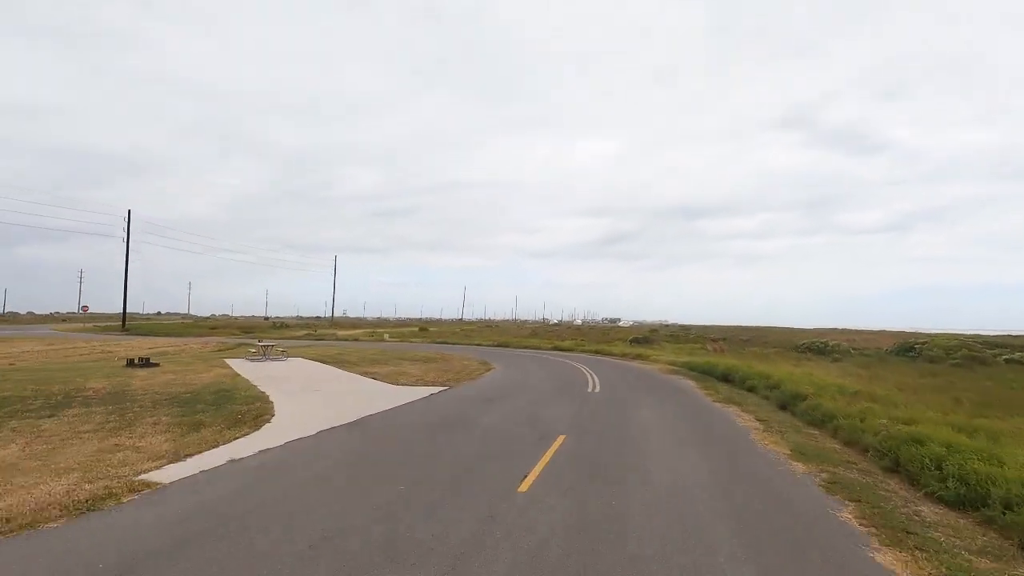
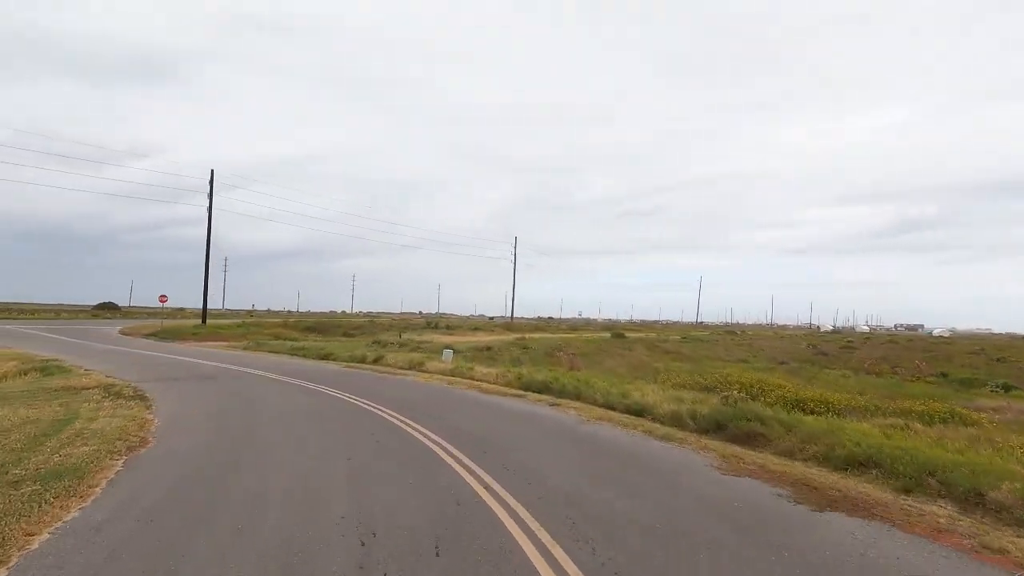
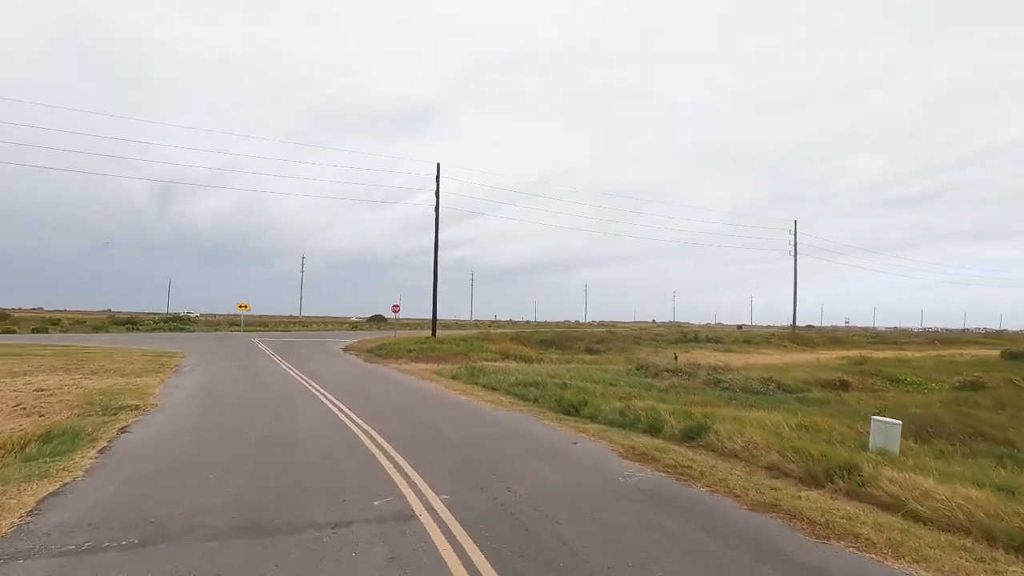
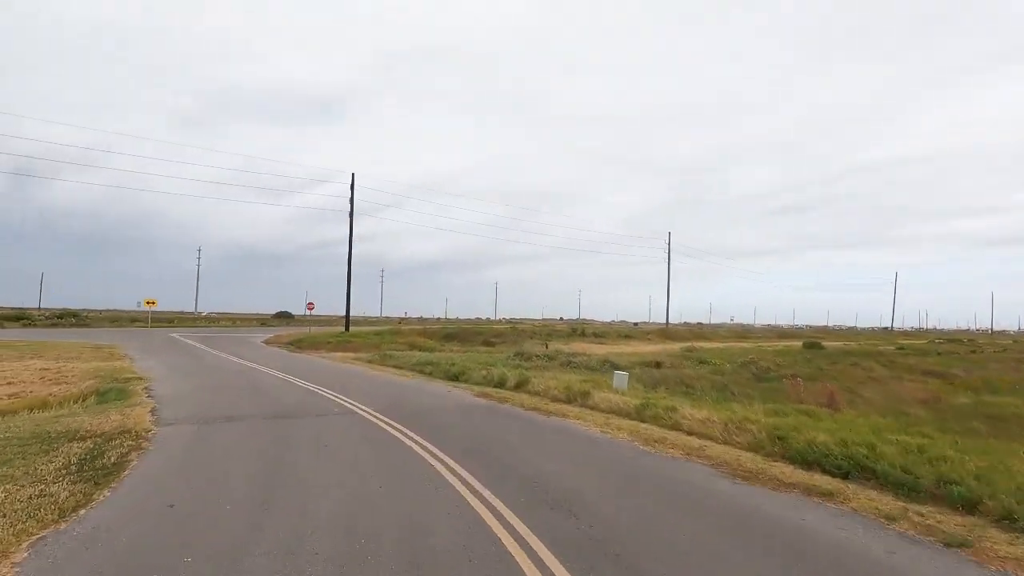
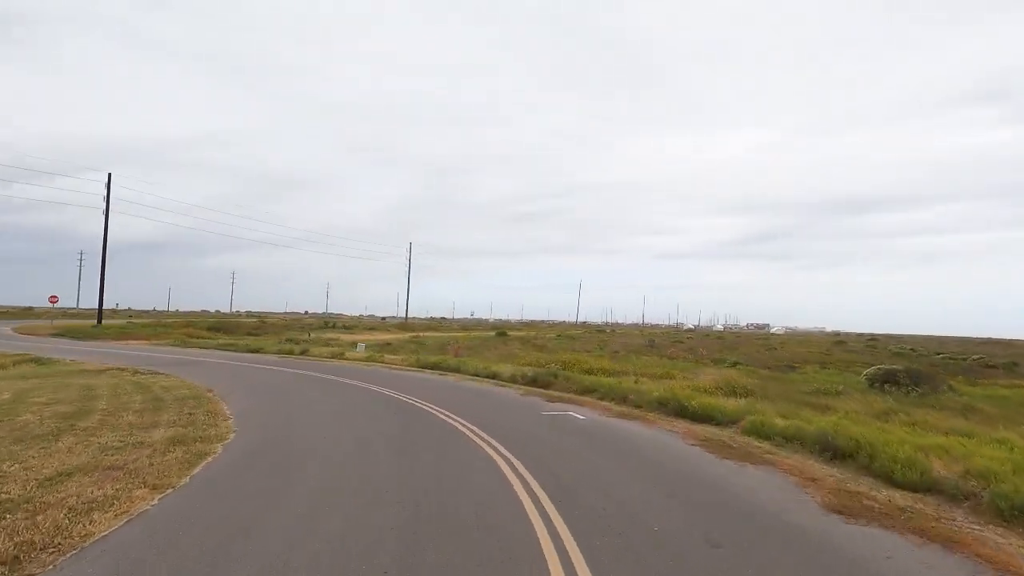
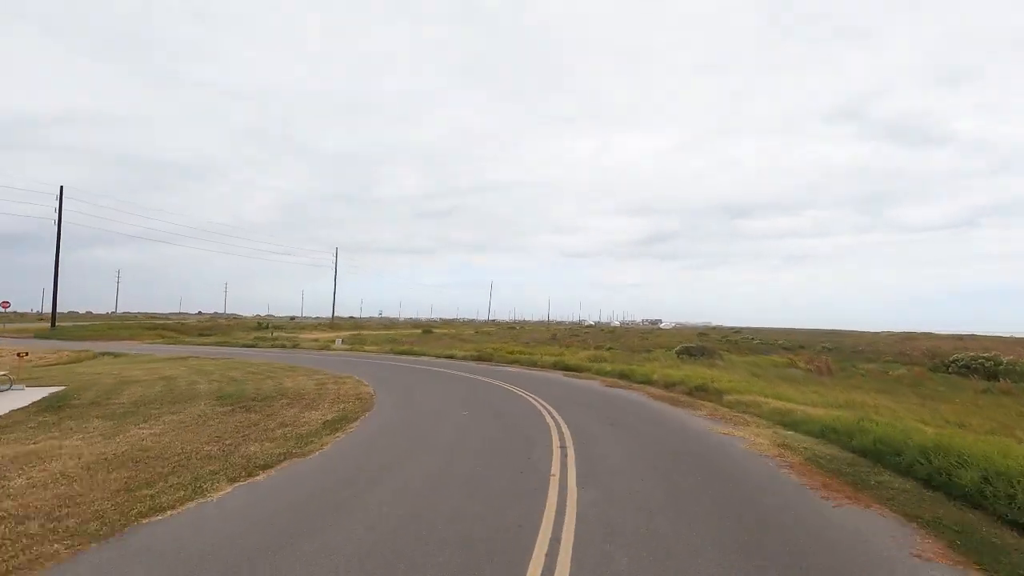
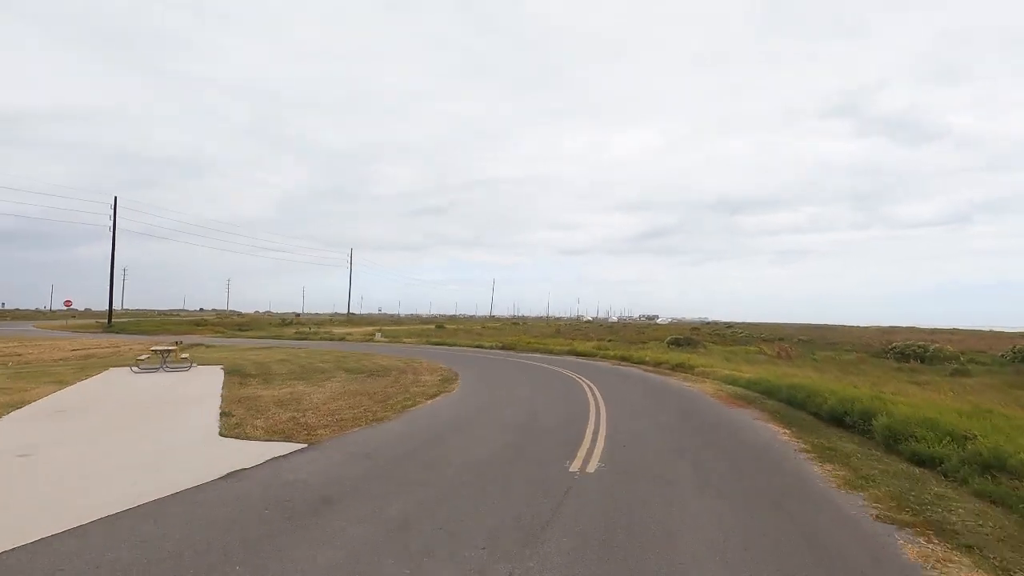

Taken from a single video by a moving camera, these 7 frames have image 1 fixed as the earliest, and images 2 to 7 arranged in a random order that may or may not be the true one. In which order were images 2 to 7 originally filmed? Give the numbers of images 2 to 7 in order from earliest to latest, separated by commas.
7, 6, 5, 2, 4, 3
